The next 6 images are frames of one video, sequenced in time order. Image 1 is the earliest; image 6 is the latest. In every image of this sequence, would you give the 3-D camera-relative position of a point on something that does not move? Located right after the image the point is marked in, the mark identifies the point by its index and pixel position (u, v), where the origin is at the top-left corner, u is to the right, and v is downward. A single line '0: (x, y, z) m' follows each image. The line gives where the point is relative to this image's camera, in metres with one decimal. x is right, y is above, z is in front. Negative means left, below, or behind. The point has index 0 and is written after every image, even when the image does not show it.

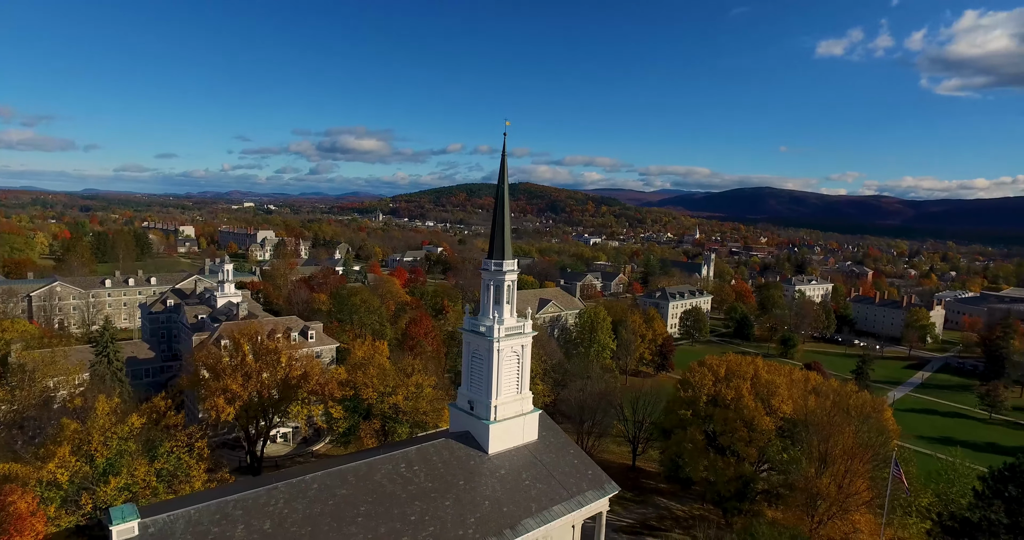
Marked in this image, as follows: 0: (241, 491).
0: (-8.6, -7.0, +19.0) m
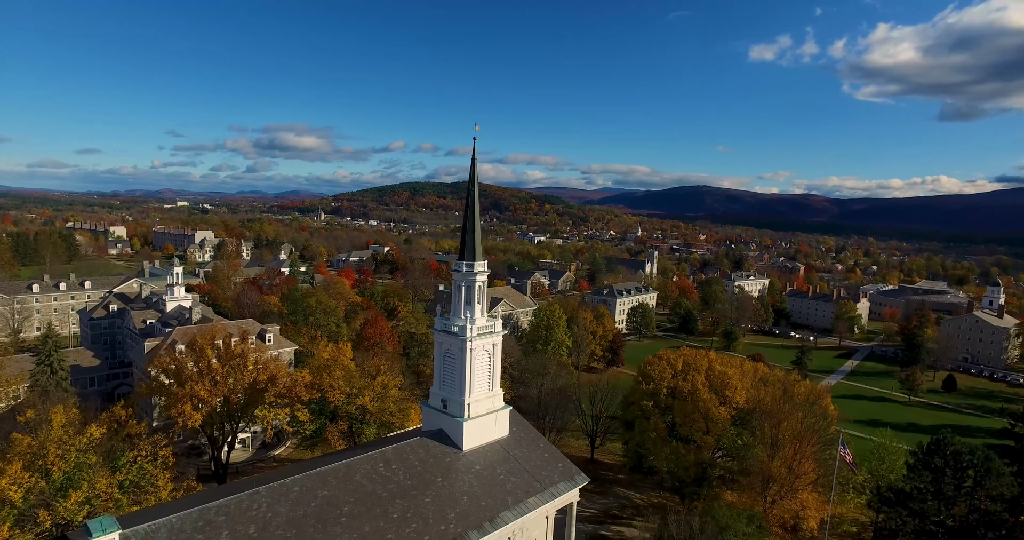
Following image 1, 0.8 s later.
0: (-9.1, -7.1, +18.9) m
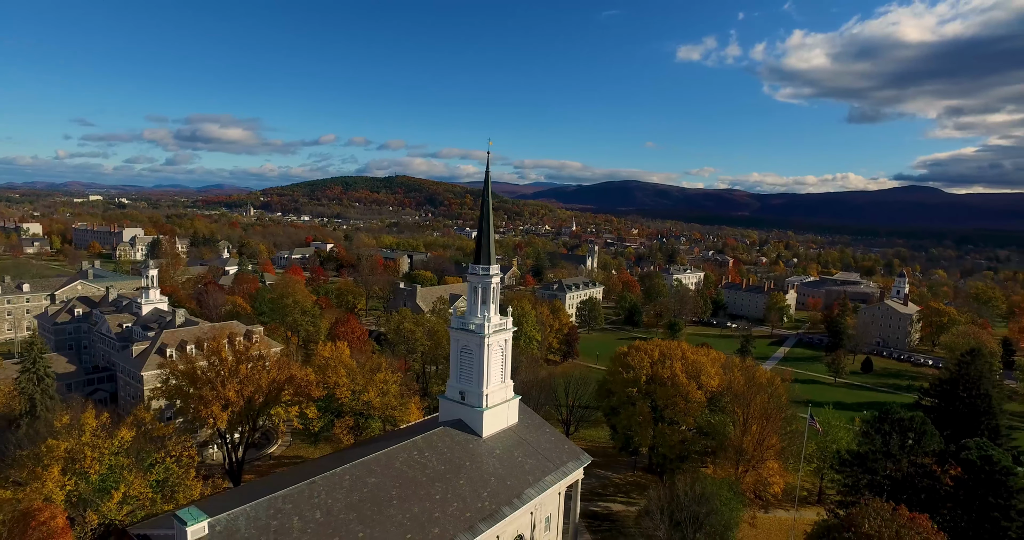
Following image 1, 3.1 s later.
0: (-7.8, -7.4, +20.6) m
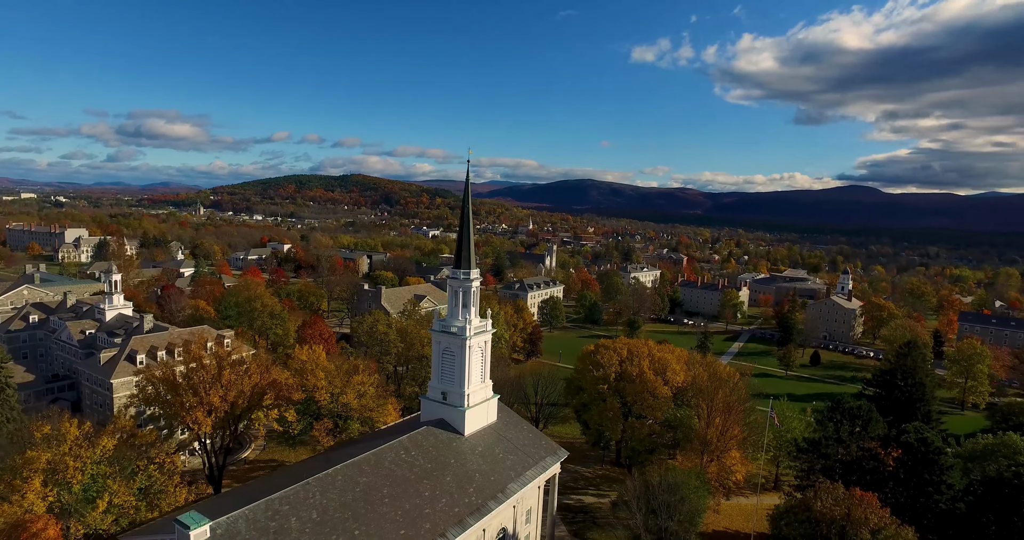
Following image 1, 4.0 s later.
0: (-8.2, -7.6, +21.1) m
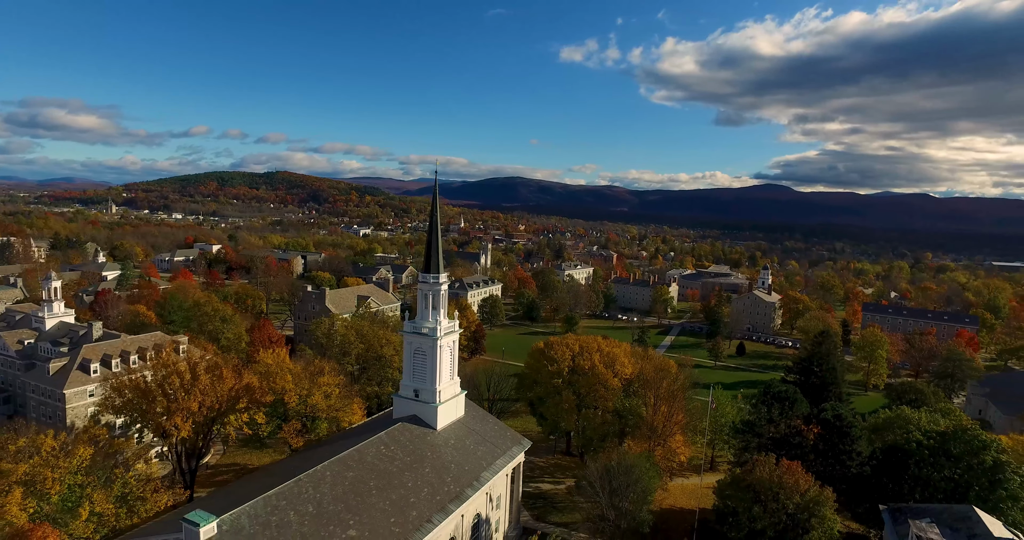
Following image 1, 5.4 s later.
0: (-8.9, -7.9, +22.3) m
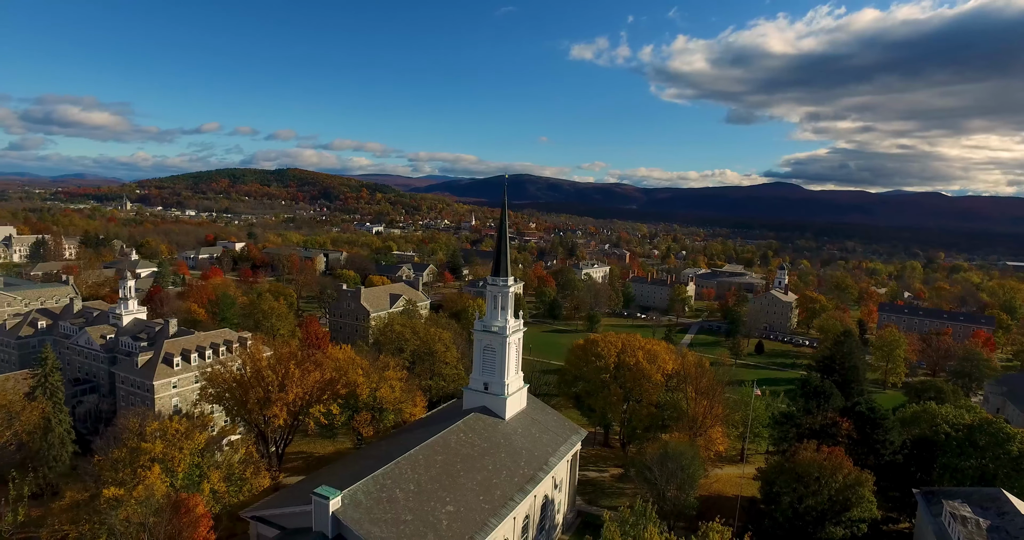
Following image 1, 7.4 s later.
0: (-5.7, -8.1, +25.1) m
